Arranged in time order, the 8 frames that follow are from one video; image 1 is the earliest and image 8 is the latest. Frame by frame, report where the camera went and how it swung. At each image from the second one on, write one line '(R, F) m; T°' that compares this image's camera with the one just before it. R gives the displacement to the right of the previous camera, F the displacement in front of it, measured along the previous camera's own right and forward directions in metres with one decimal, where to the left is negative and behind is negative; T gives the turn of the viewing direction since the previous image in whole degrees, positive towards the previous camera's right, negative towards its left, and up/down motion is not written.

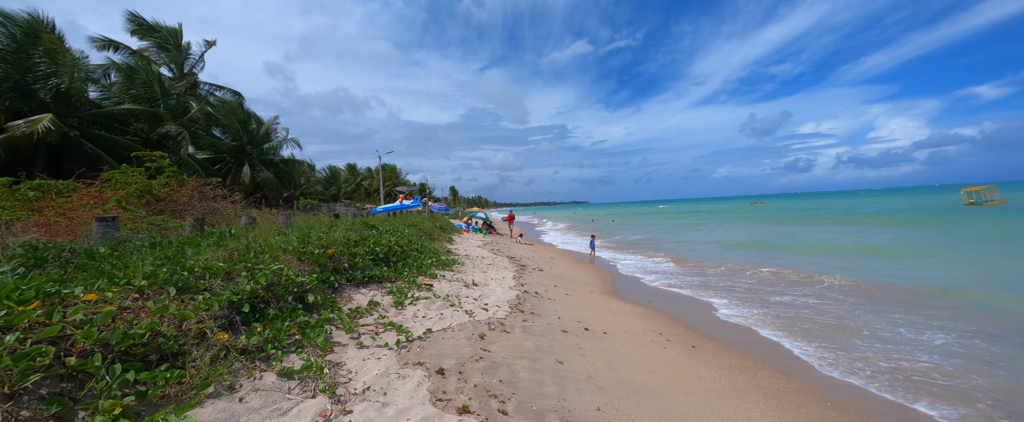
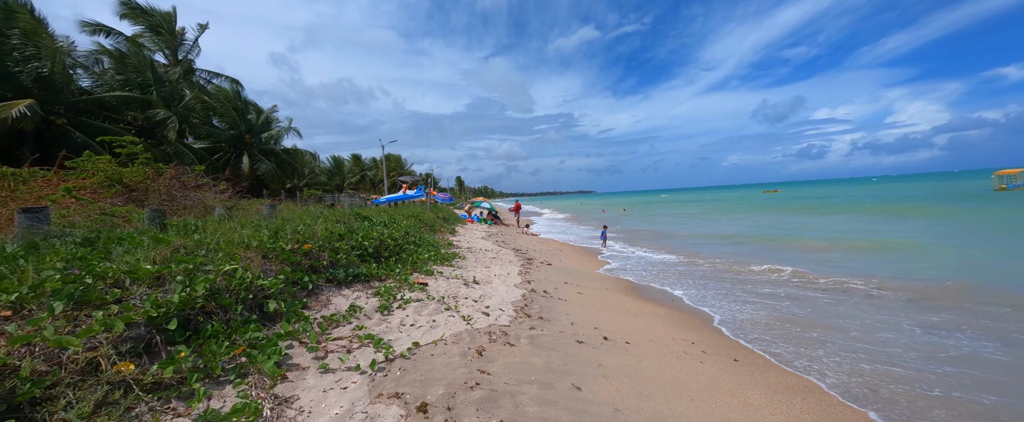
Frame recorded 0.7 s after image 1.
(0.0, +0.8) m; -1°
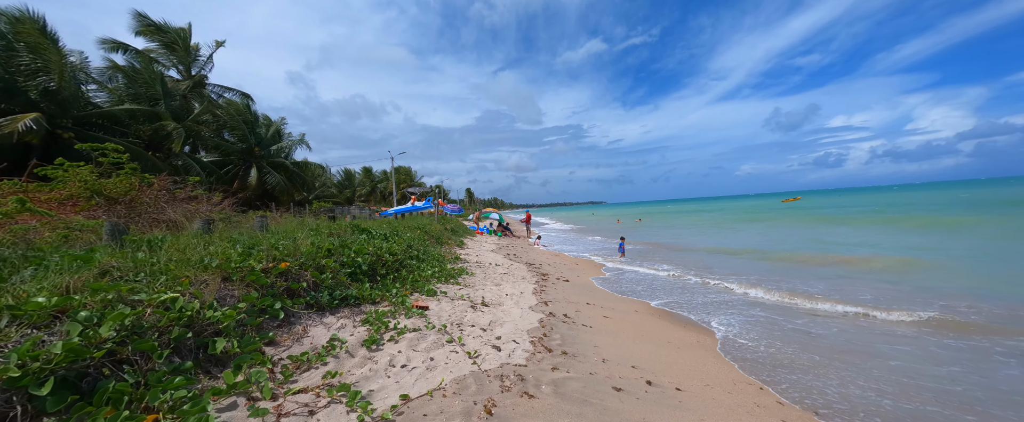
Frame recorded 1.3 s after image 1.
(-0.1, +0.8) m; -2°
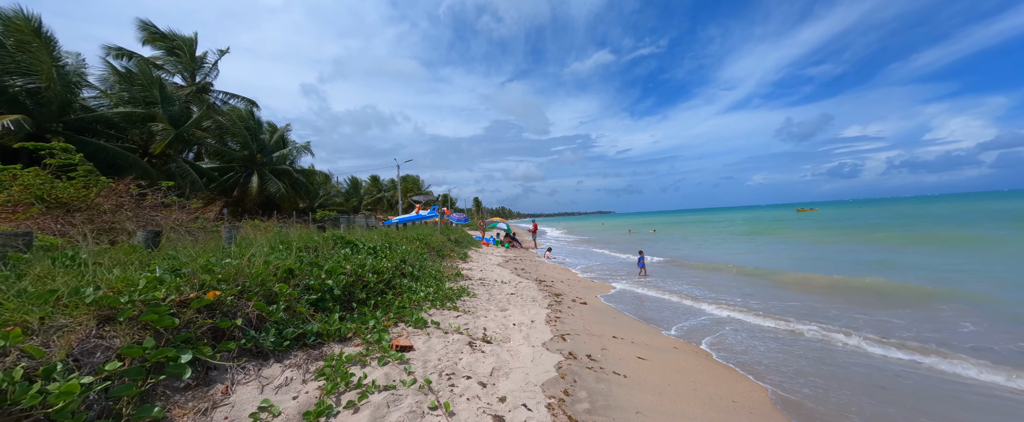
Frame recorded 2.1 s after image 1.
(0.0, +1.1) m; -1°
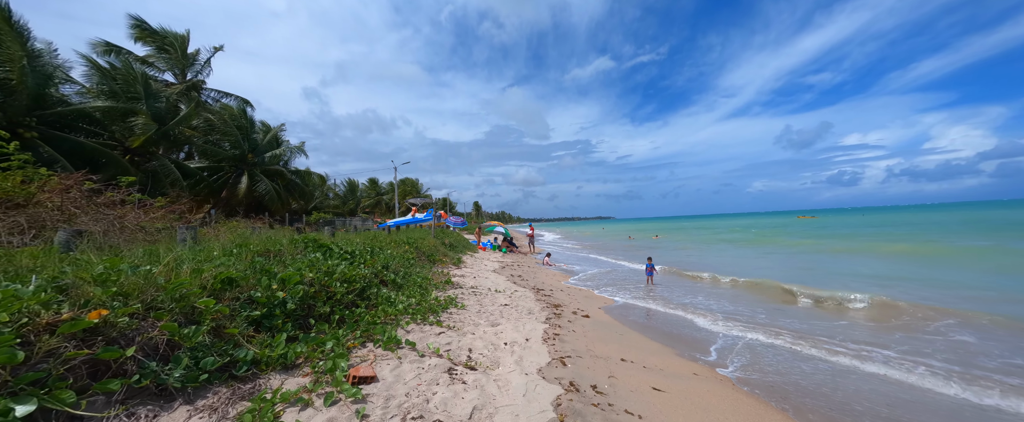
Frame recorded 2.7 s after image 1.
(+0.1, +0.7) m; 0°
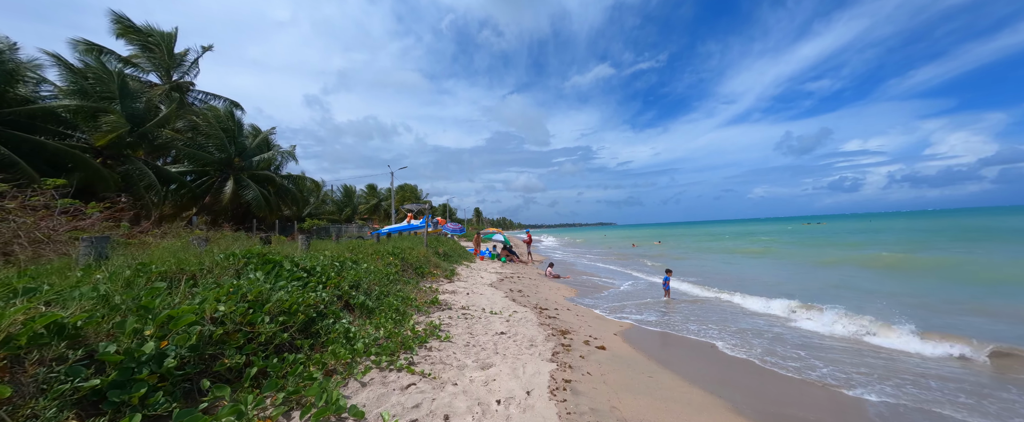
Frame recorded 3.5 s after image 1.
(+0.1, +1.2) m; 0°
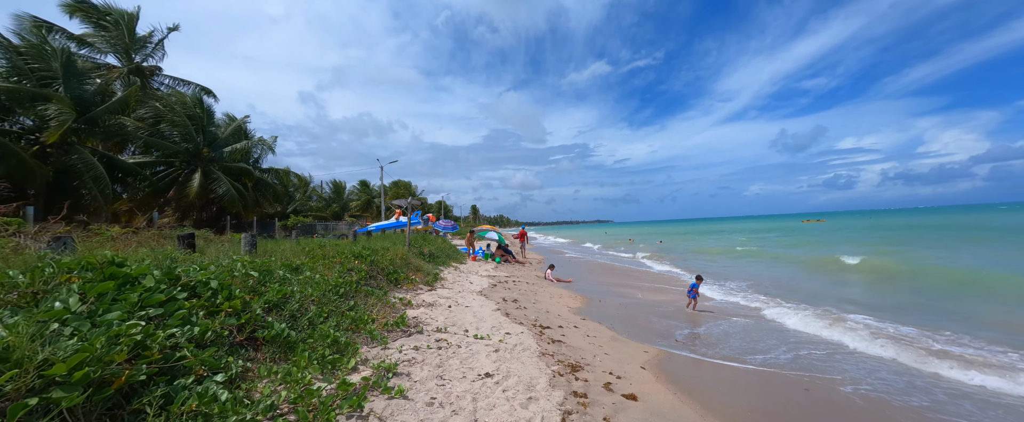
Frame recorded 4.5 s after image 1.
(+0.1, +1.7) m; 0°
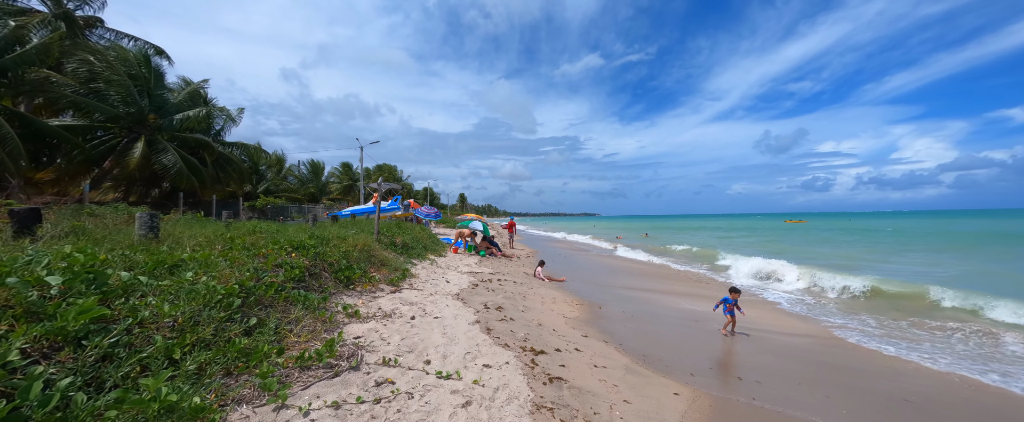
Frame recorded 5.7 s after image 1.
(0.0, +1.6) m; +2°
